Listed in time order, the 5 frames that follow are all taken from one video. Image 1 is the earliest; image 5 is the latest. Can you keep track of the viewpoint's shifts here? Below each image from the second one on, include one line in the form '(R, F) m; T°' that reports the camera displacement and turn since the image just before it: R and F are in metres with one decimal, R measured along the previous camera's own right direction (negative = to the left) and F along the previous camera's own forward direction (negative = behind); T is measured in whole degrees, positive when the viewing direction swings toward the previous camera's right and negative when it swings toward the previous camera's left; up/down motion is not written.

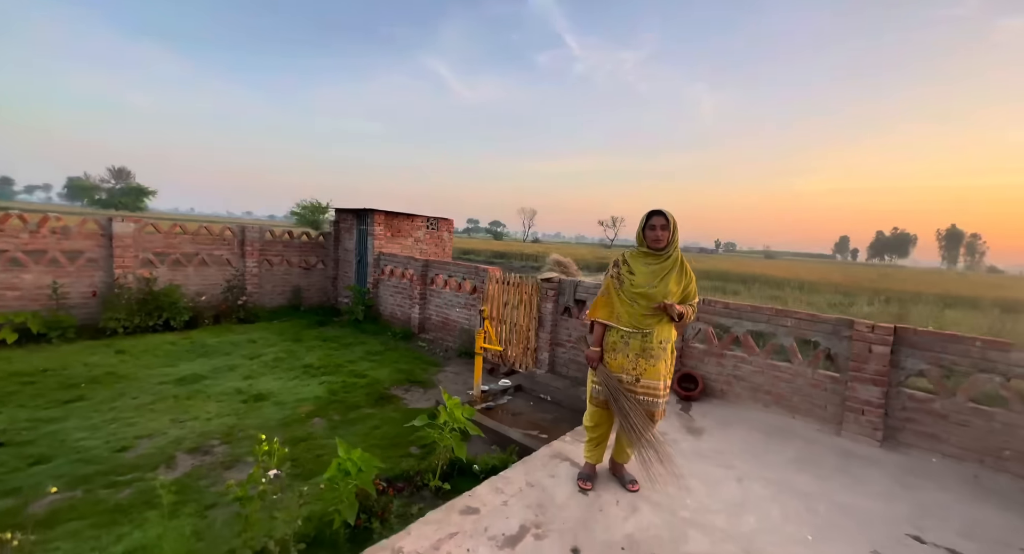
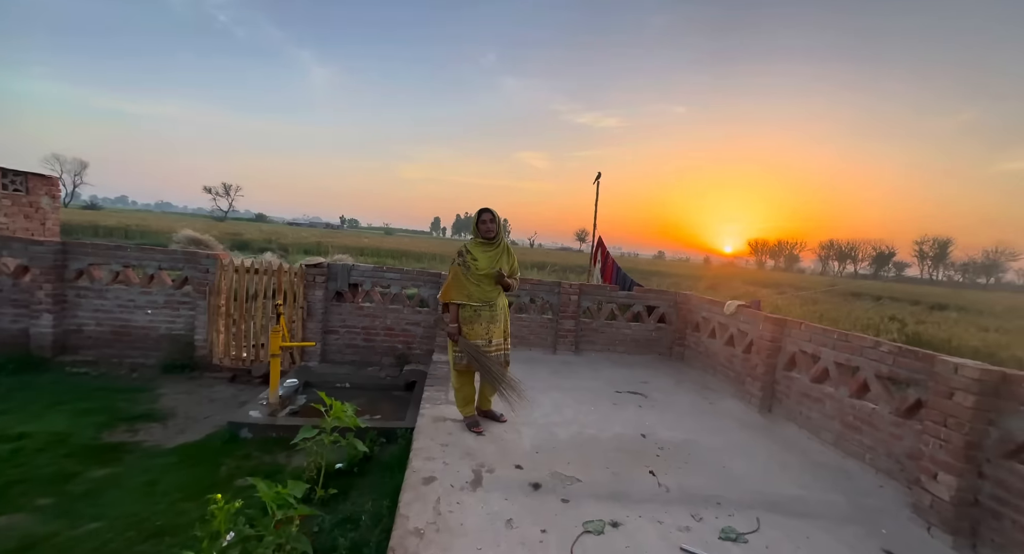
(-2.2, +0.4) m; +51°
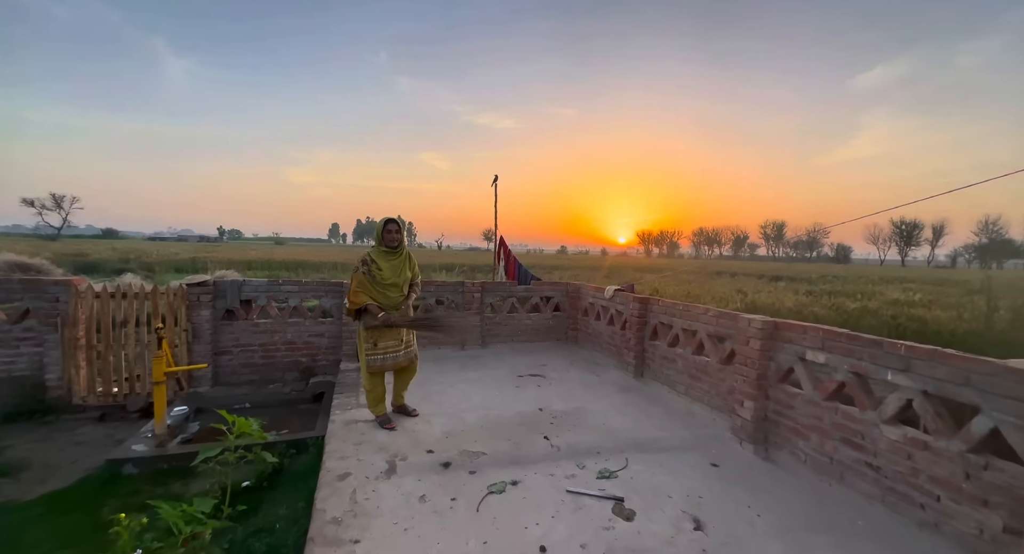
(0.0, -0.4) m; +13°
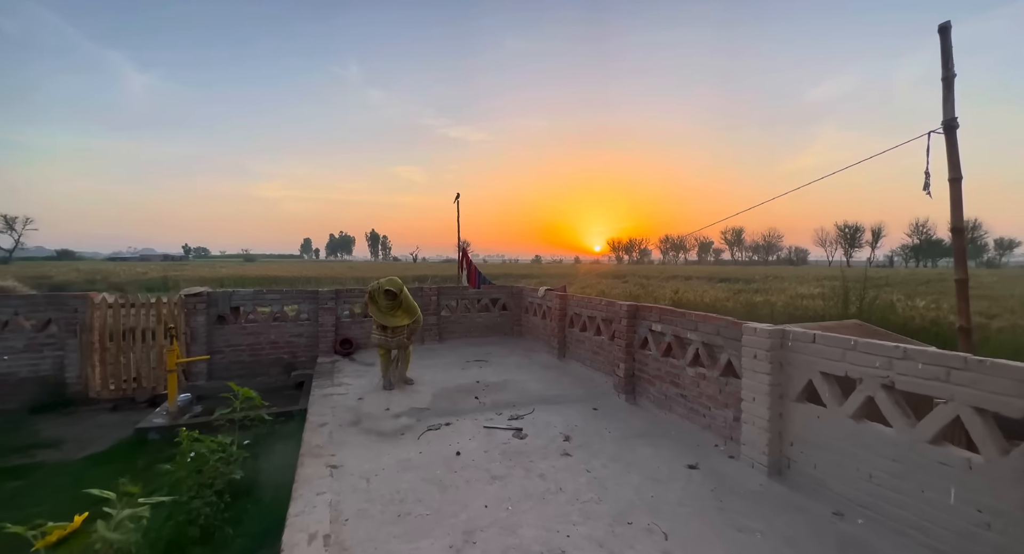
(+0.4, -1.3) m; +3°
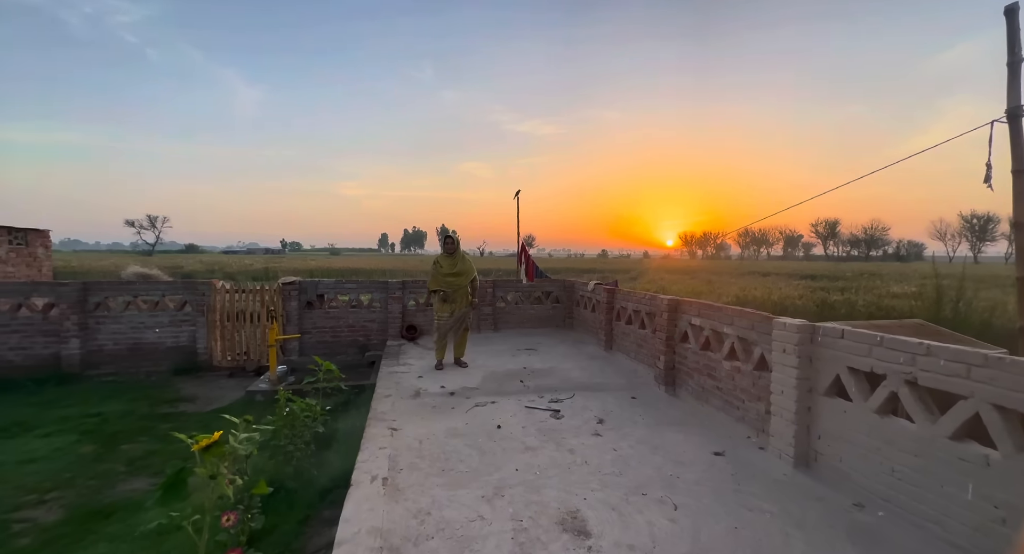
(+0.3, -0.3) m; -9°
